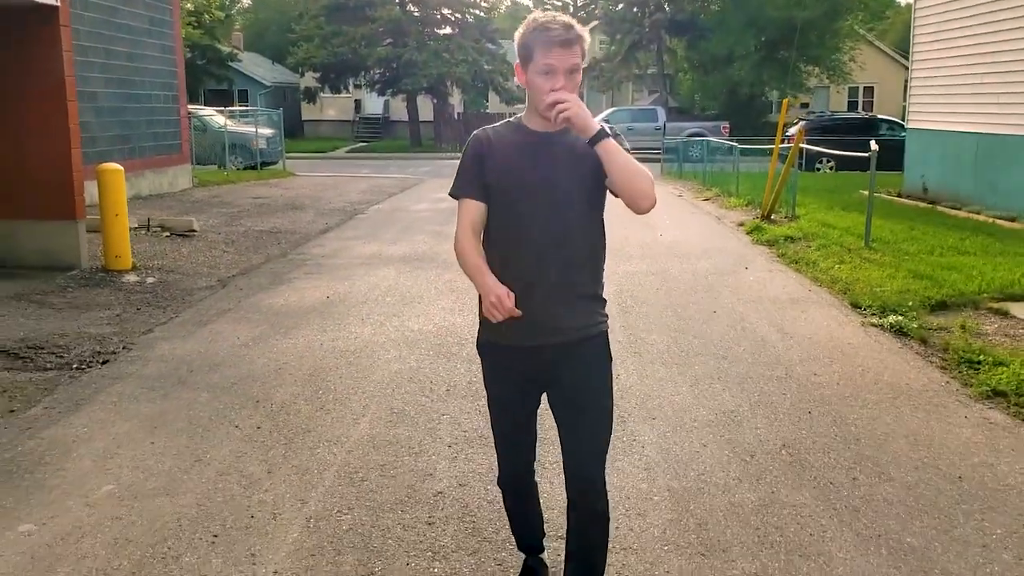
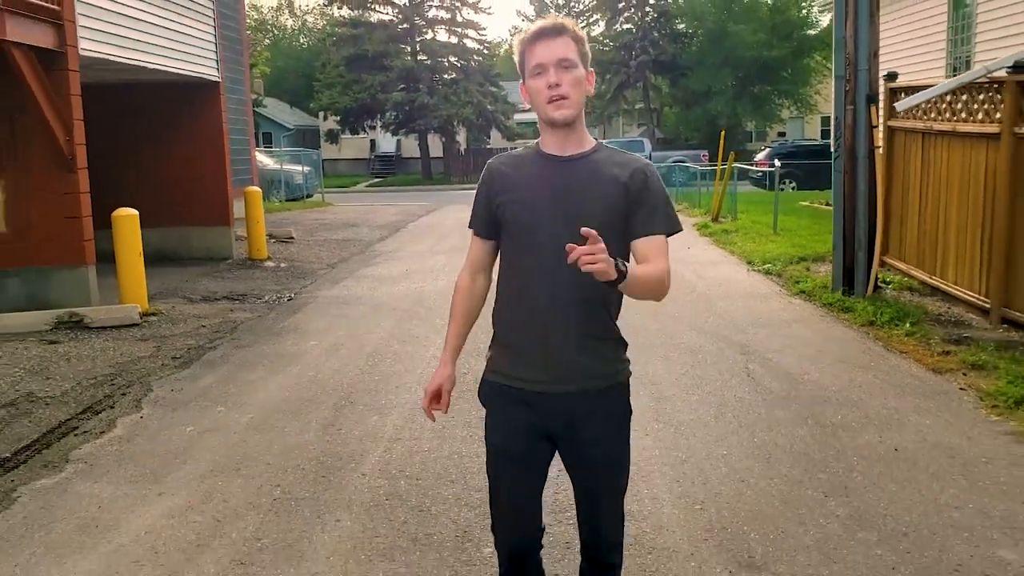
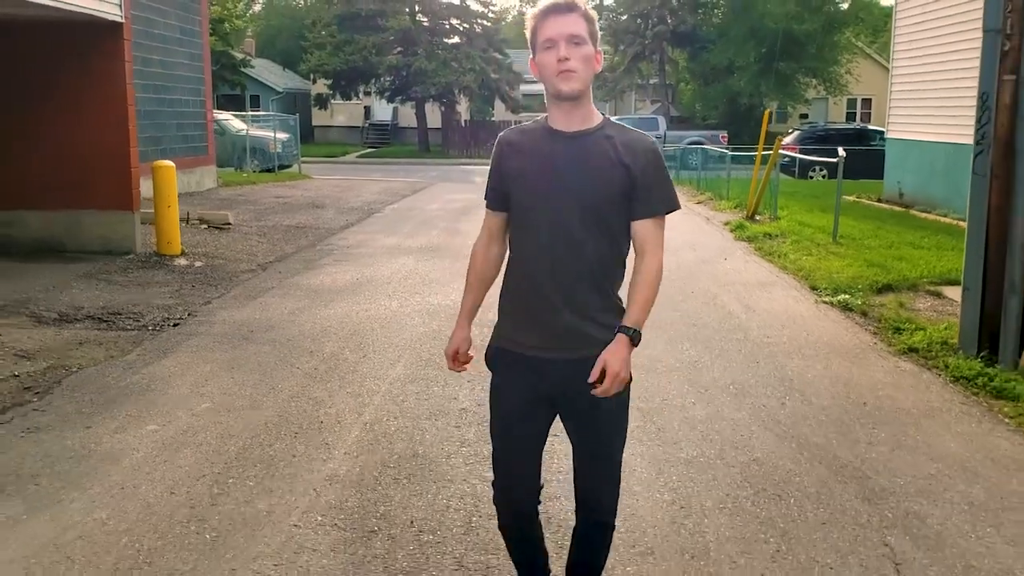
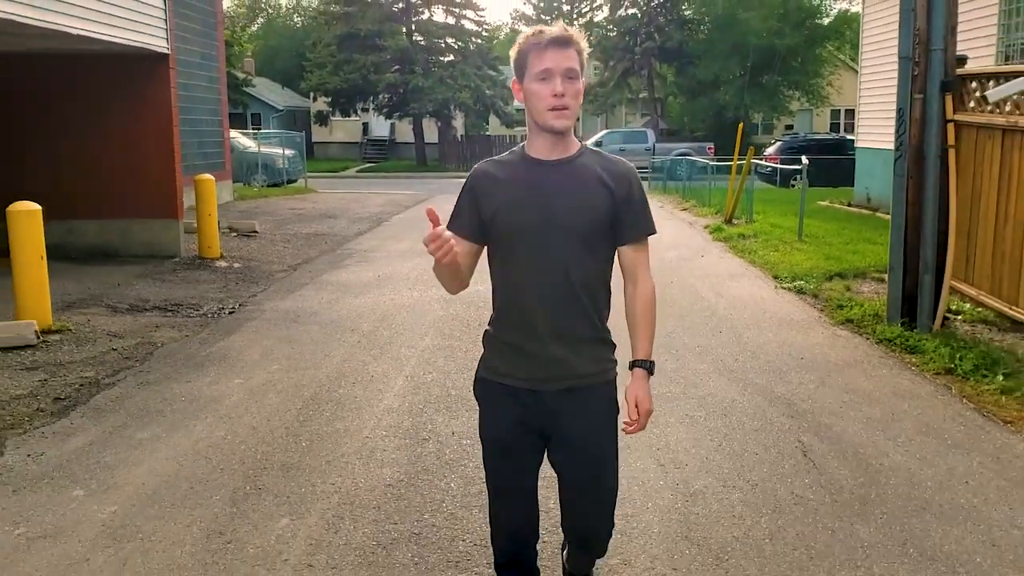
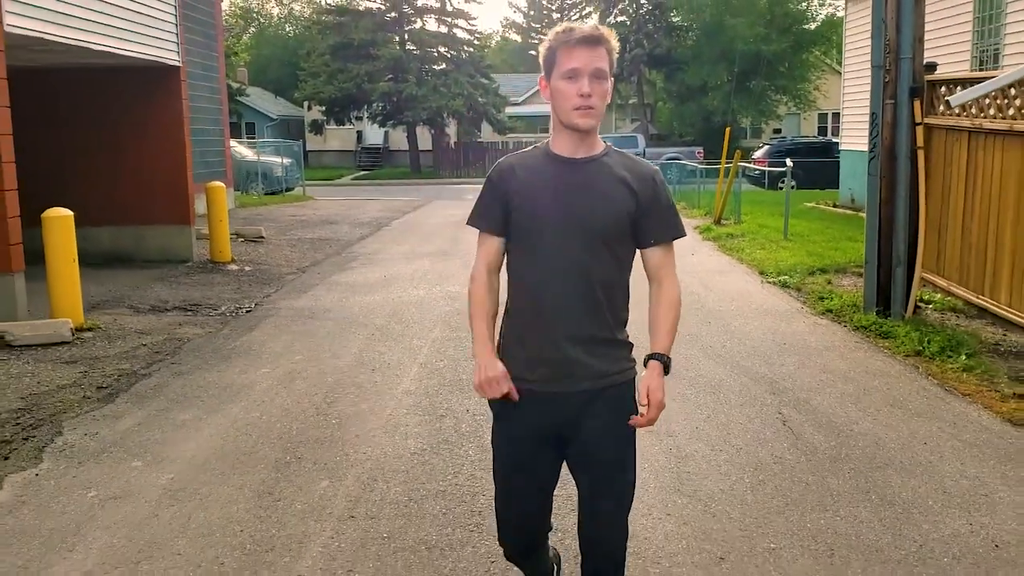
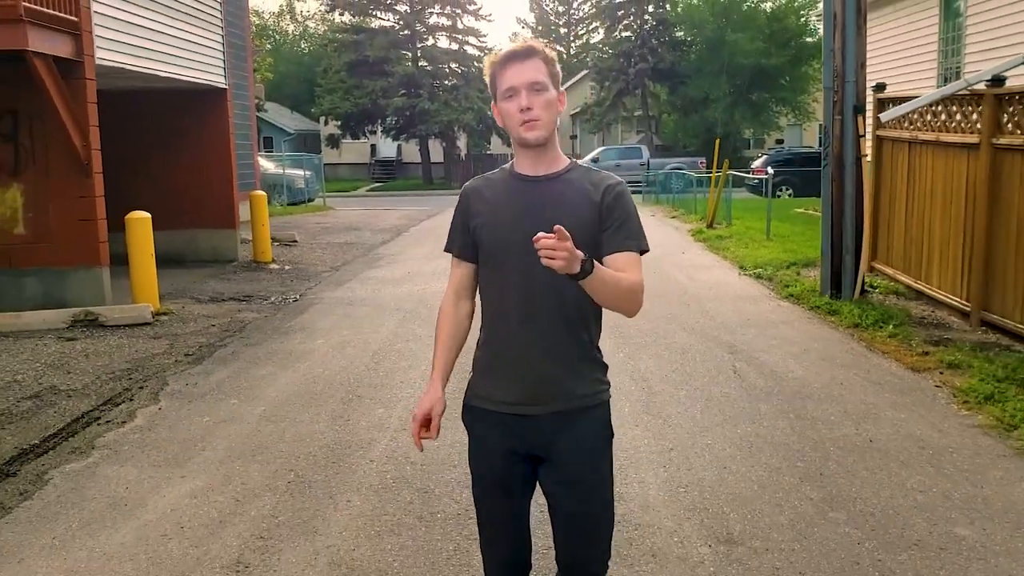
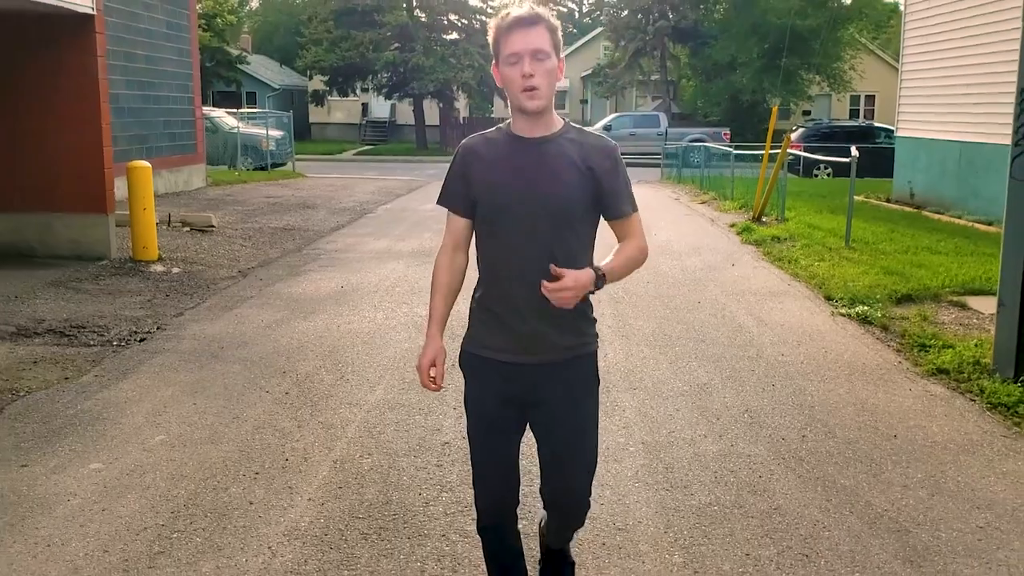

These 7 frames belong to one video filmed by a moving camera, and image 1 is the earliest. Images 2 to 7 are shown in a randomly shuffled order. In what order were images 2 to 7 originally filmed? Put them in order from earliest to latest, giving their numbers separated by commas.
7, 3, 4, 5, 2, 6
